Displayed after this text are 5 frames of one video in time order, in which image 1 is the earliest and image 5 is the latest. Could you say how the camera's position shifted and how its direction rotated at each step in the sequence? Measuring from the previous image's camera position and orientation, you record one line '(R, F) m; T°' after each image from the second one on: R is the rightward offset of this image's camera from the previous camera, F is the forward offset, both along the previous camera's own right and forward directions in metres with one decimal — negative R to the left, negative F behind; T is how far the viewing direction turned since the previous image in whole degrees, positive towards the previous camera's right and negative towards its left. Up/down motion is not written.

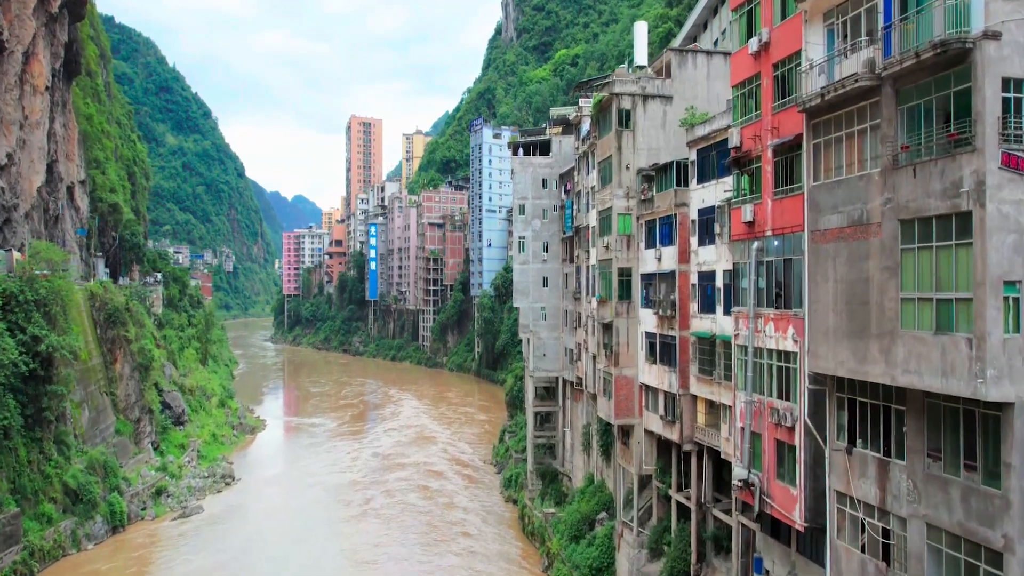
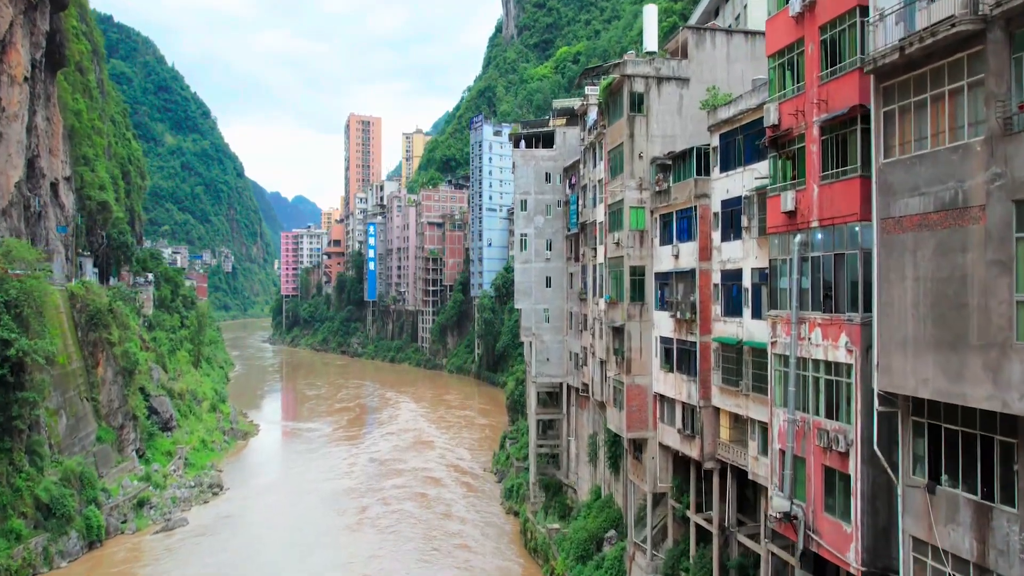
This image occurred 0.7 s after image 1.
(0.0, +1.7) m; 0°
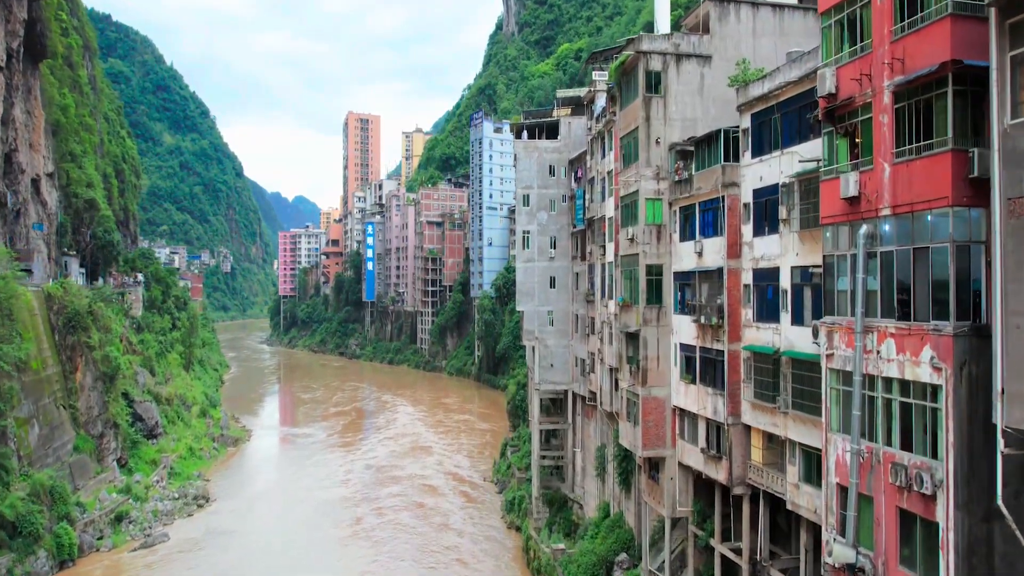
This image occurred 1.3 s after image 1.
(0.0, +1.9) m; 0°
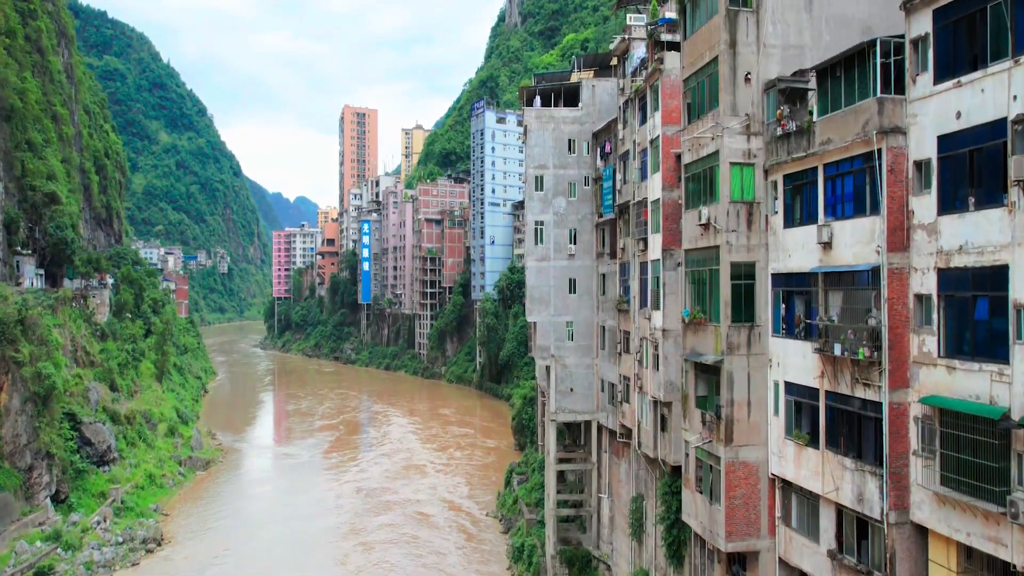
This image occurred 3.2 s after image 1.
(-0.2, +5.4) m; 0°
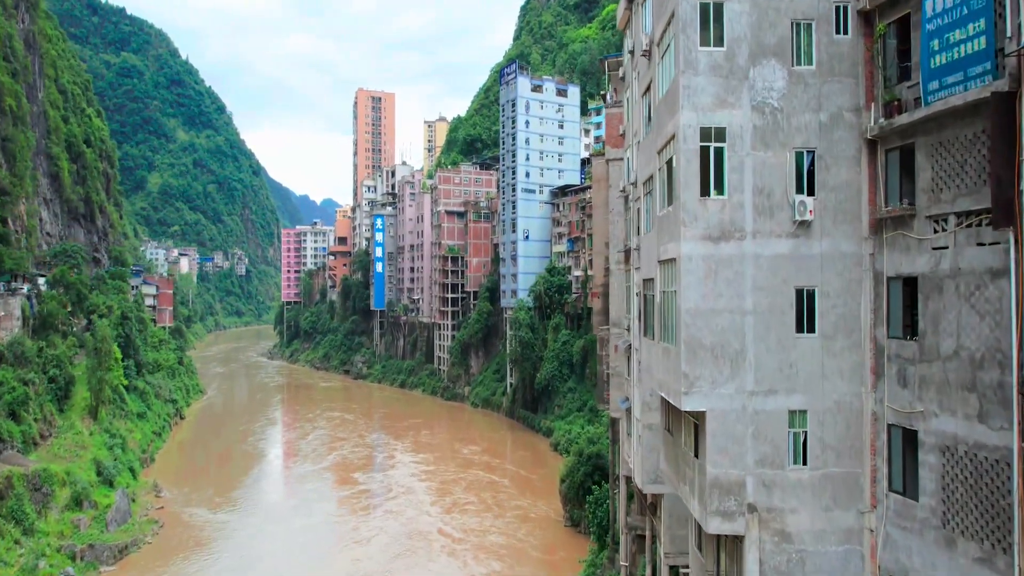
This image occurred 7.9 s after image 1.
(-1.1, +13.7) m; -2°
